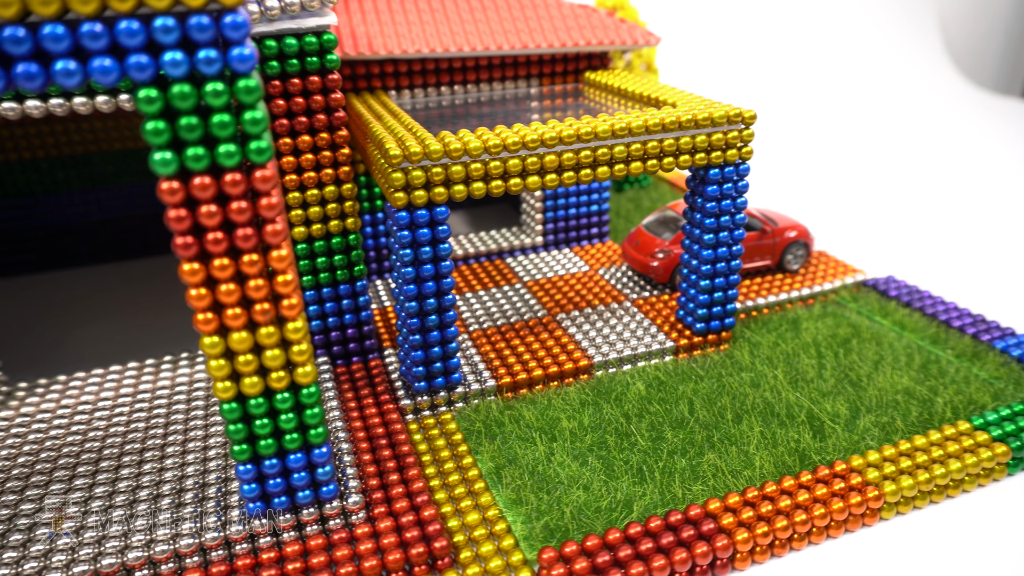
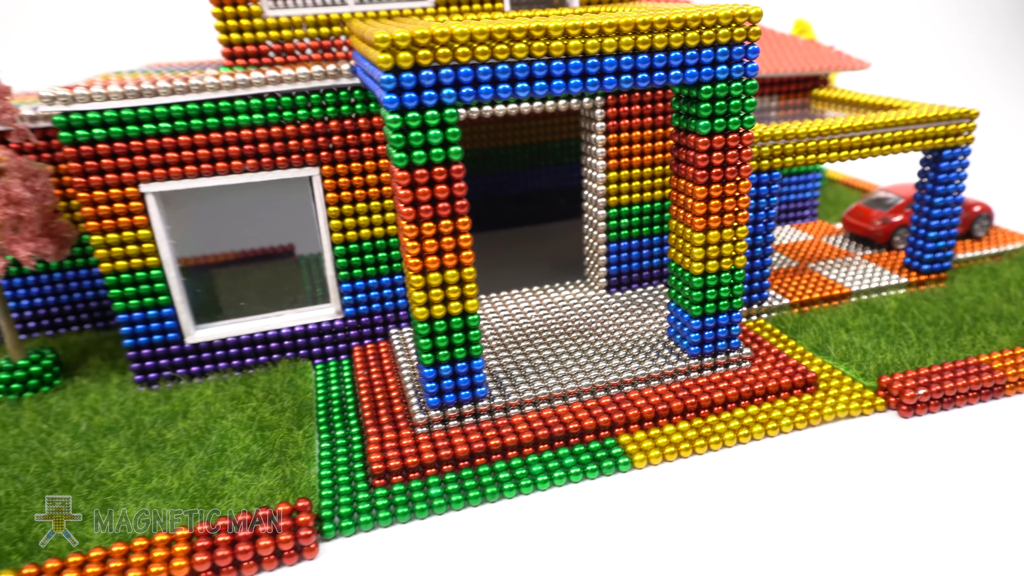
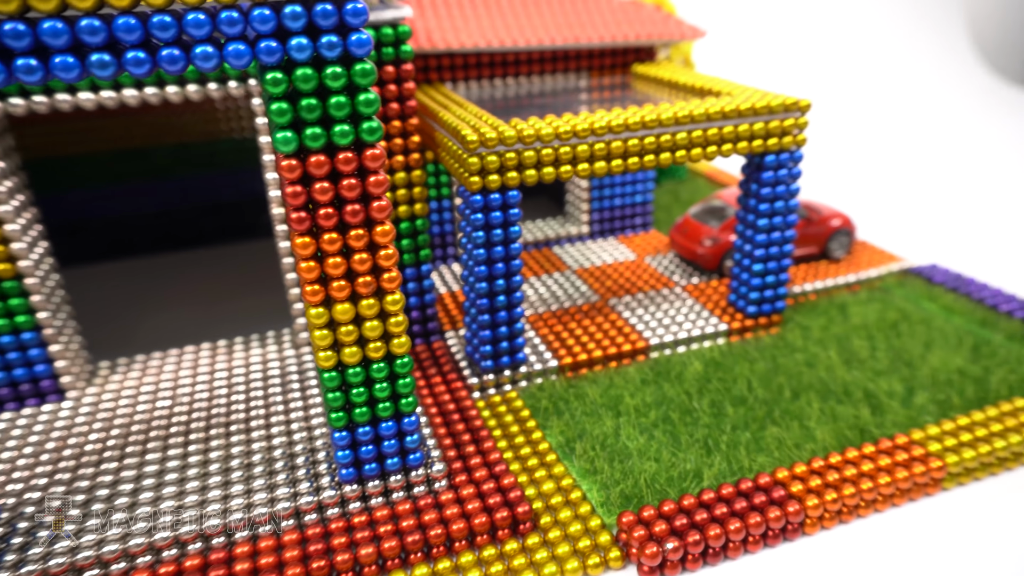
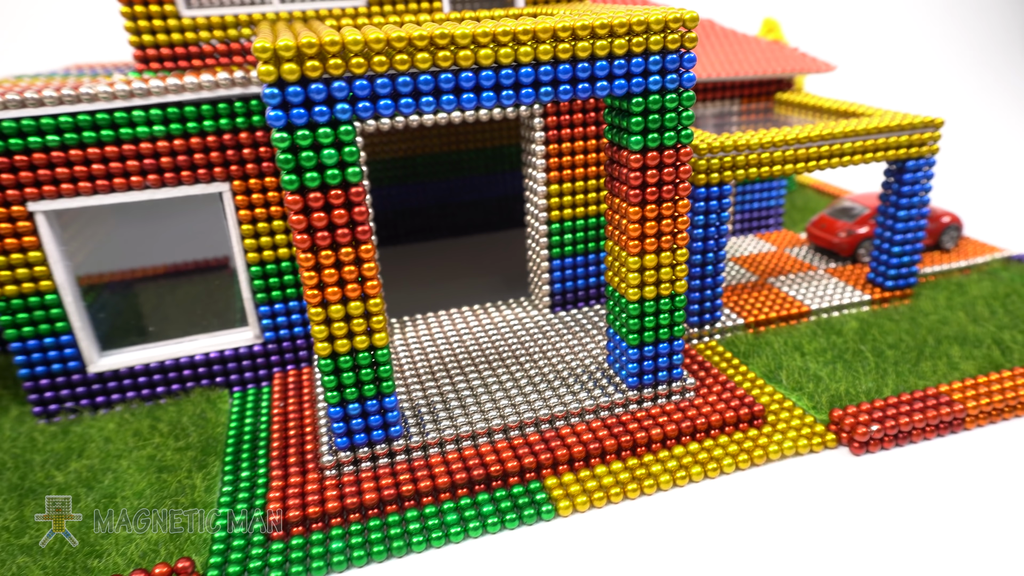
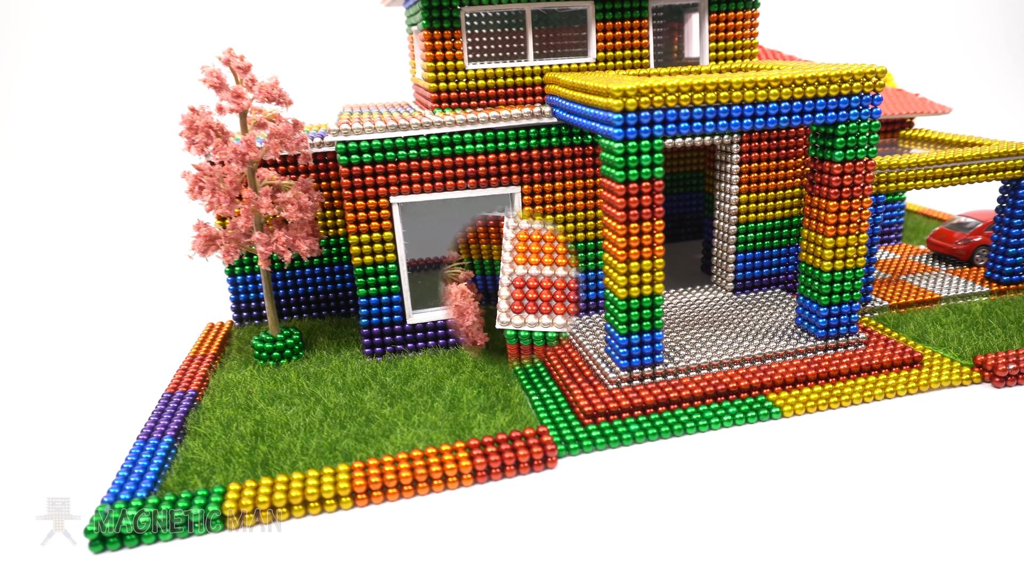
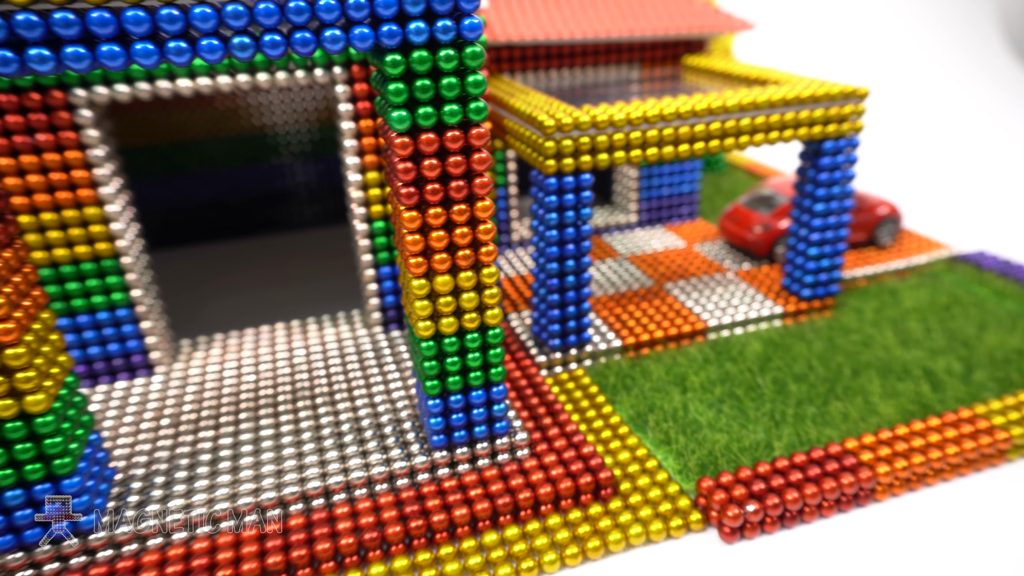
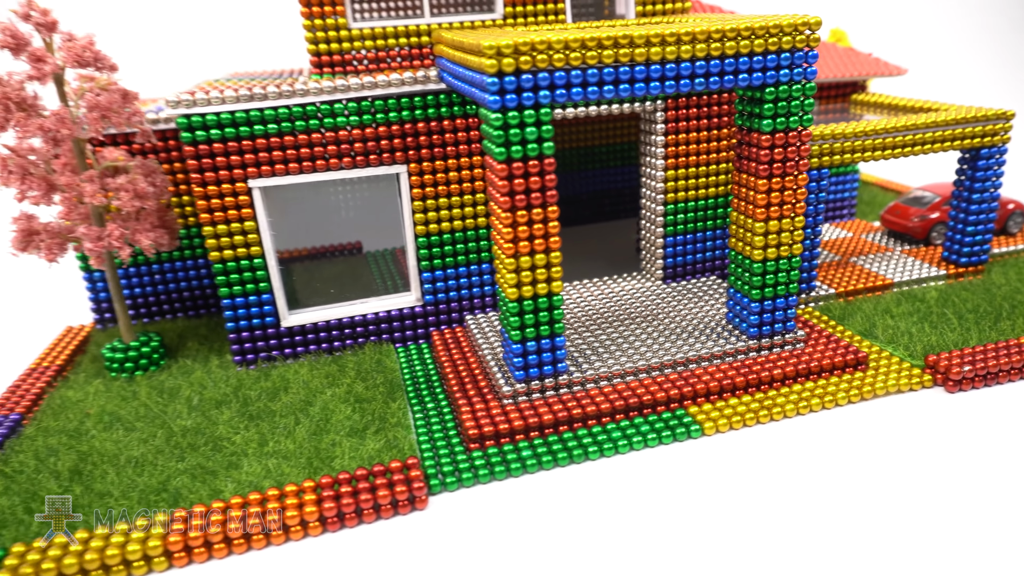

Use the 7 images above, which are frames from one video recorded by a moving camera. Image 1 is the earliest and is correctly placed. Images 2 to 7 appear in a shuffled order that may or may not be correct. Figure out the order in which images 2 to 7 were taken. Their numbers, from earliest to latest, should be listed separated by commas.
3, 6, 4, 2, 7, 5
